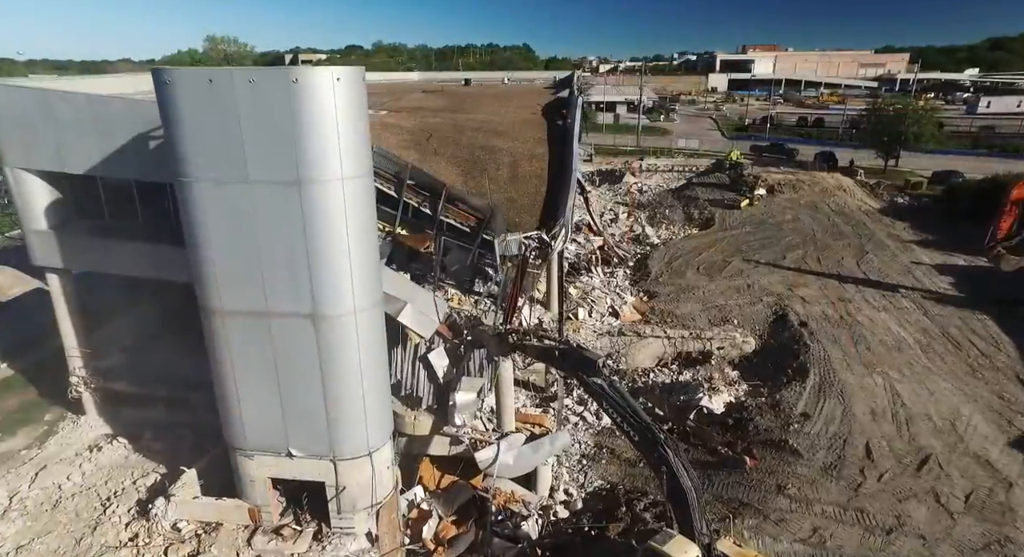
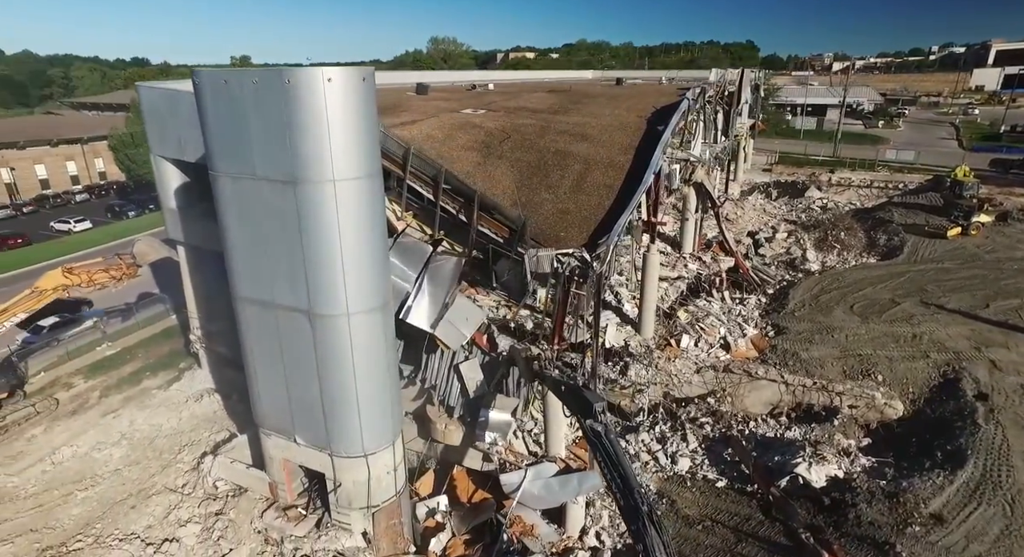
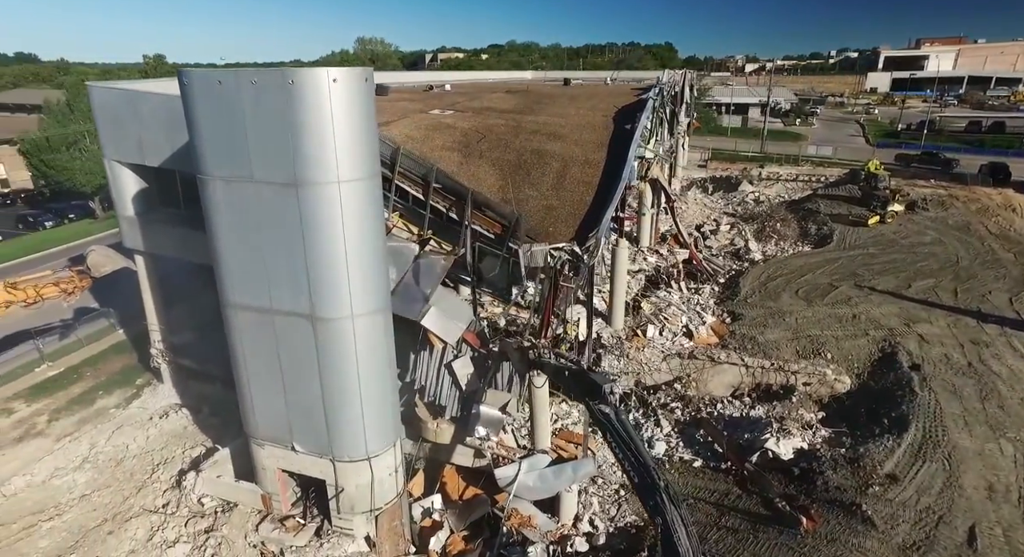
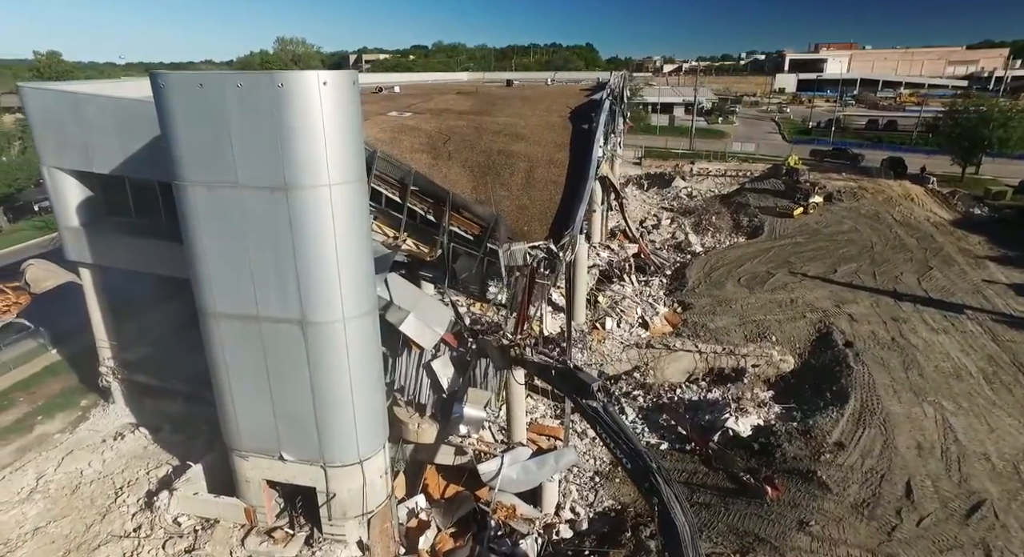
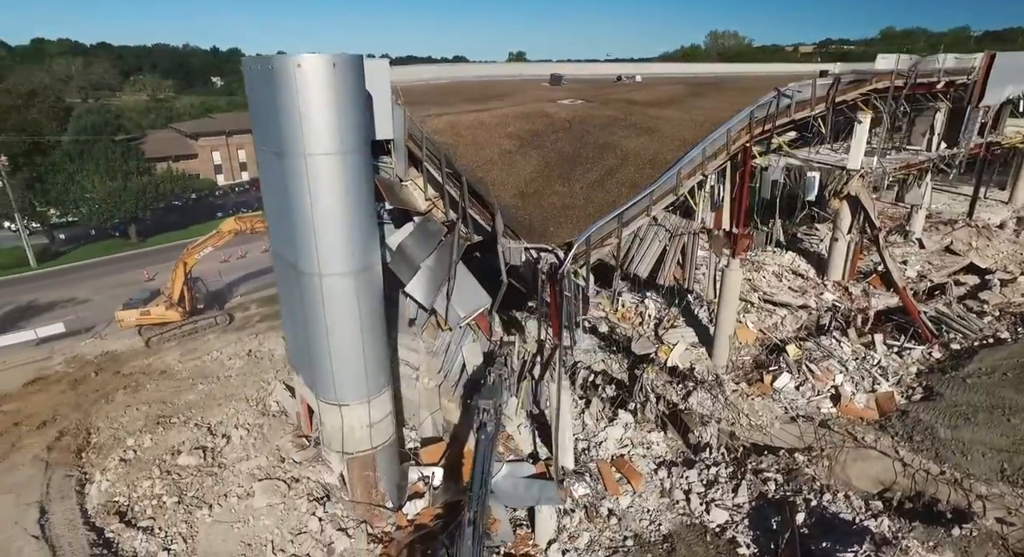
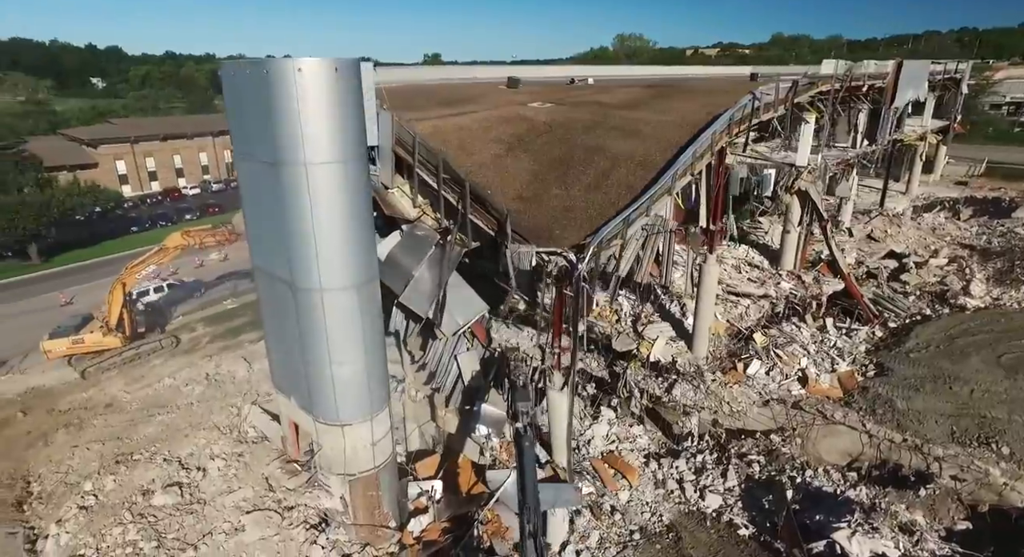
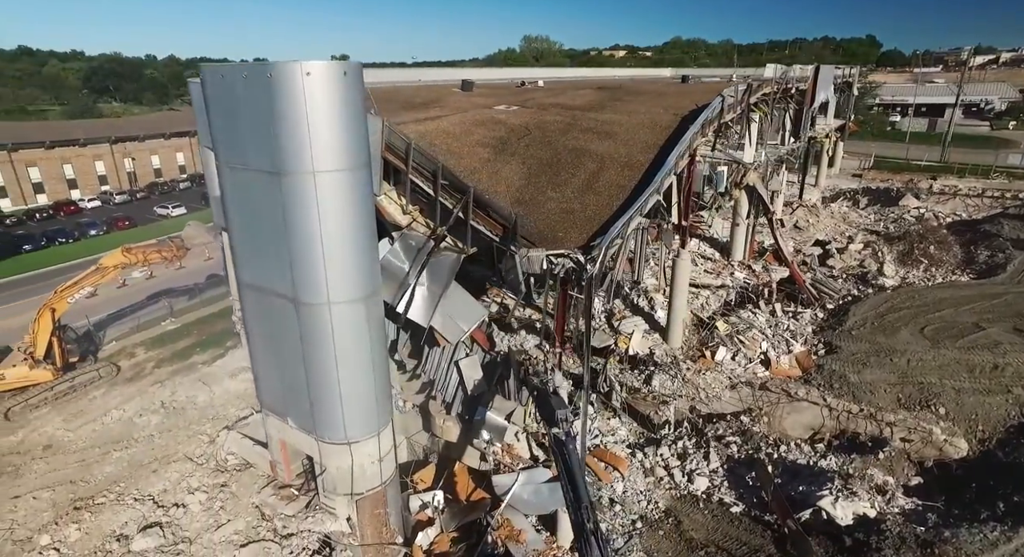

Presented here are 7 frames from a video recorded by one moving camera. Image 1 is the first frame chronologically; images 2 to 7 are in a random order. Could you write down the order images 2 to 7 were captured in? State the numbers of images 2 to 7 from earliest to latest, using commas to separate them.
4, 3, 2, 7, 6, 5
